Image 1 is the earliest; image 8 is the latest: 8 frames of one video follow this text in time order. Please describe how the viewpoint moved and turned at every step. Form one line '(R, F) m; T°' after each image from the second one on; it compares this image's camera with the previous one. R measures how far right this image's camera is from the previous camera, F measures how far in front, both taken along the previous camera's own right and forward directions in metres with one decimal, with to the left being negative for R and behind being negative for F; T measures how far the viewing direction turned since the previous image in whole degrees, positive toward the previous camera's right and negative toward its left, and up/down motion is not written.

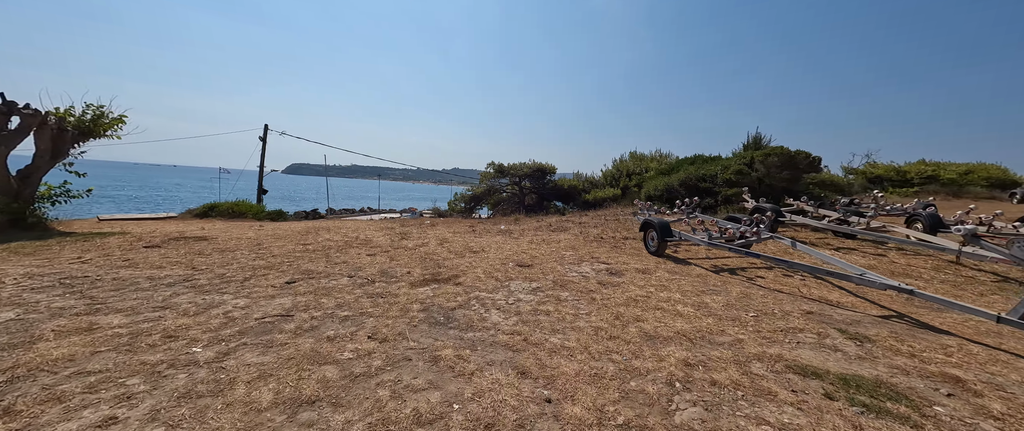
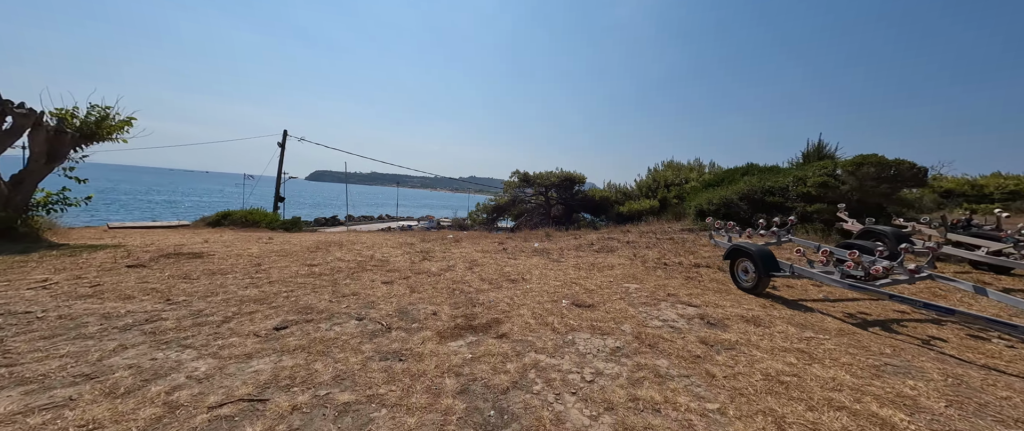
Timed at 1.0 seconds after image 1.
(-0.5, +1.1) m; -3°
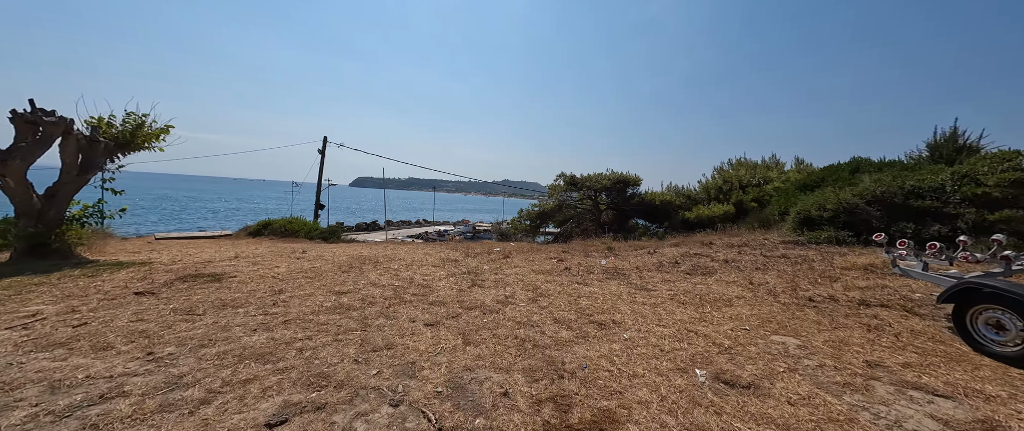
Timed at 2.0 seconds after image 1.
(-0.6, +1.3) m; -6°
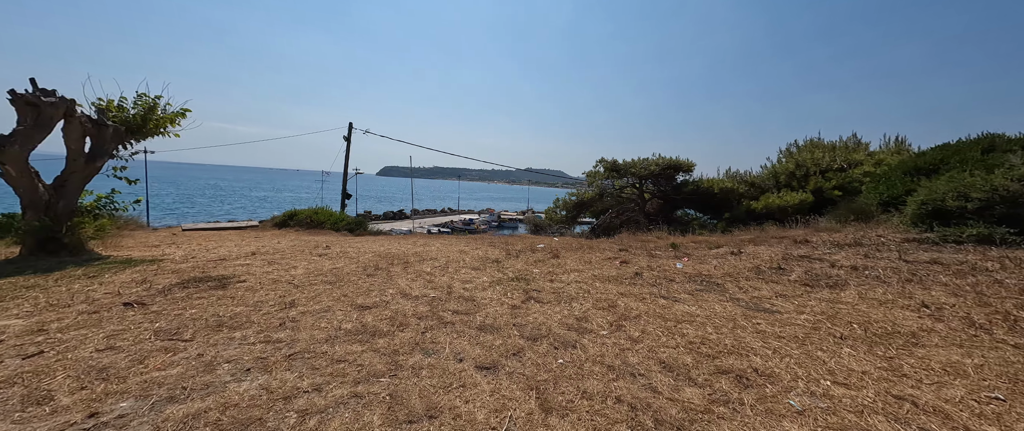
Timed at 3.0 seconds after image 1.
(-0.5, +1.1) m; -4°
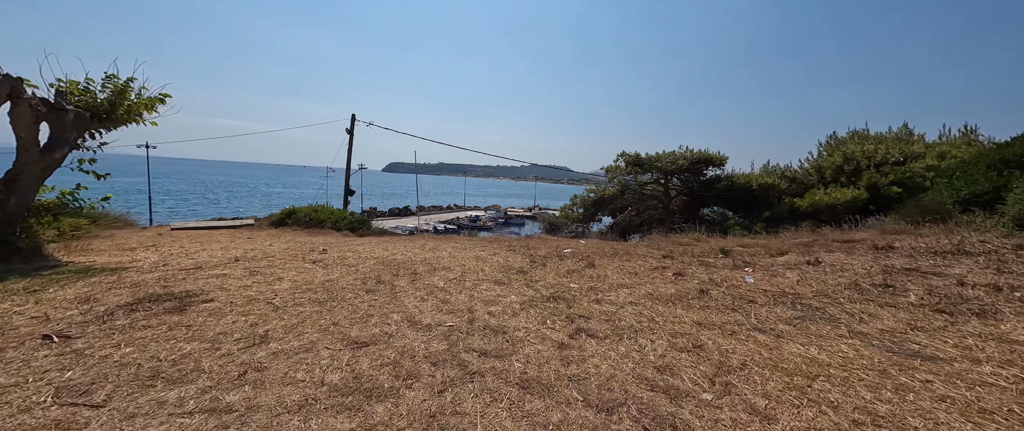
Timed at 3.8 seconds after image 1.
(-0.3, +1.0) m; -1°
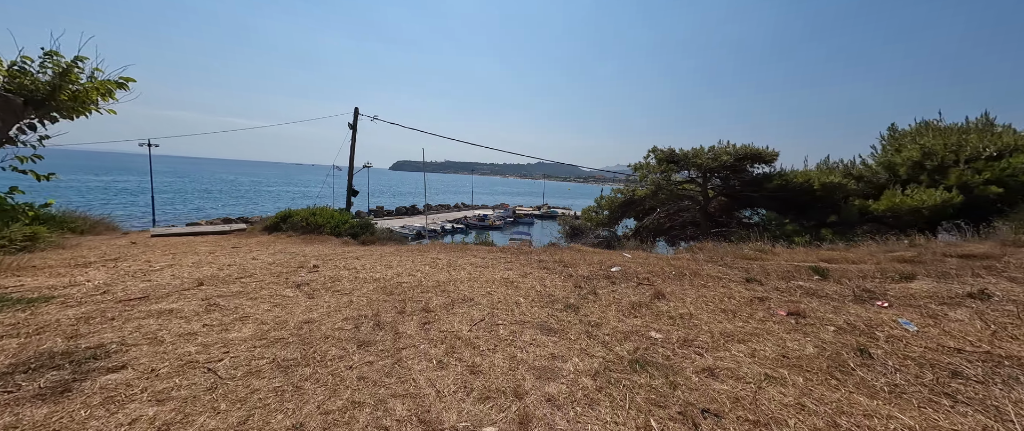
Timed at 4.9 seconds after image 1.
(-0.4, +1.3) m; -1°
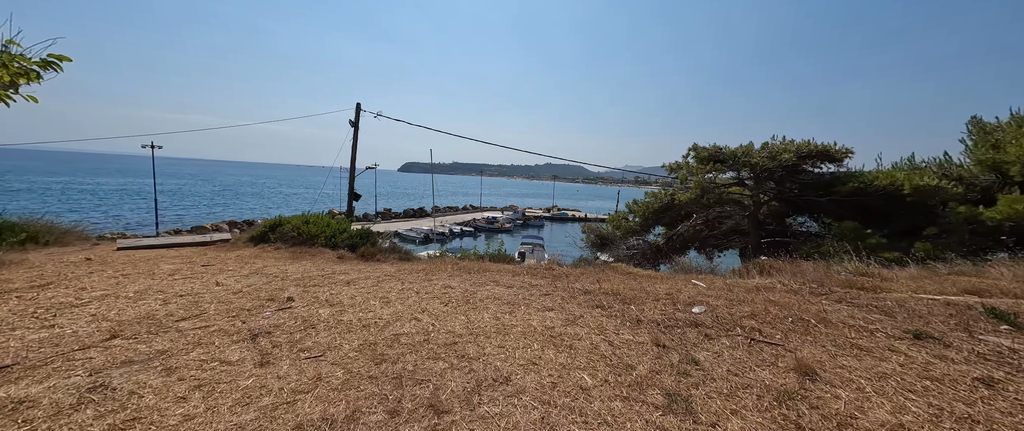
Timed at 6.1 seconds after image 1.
(-0.4, +1.4) m; -1°
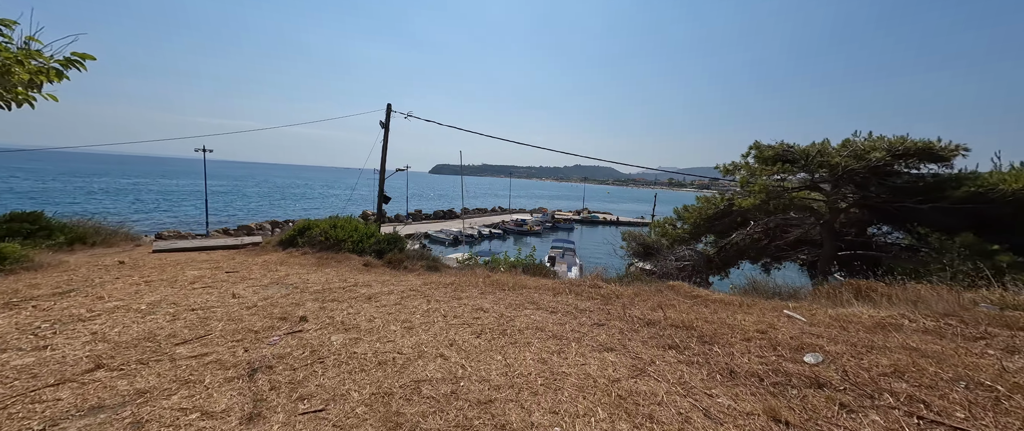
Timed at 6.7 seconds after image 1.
(-0.2, +0.7) m; -5°
